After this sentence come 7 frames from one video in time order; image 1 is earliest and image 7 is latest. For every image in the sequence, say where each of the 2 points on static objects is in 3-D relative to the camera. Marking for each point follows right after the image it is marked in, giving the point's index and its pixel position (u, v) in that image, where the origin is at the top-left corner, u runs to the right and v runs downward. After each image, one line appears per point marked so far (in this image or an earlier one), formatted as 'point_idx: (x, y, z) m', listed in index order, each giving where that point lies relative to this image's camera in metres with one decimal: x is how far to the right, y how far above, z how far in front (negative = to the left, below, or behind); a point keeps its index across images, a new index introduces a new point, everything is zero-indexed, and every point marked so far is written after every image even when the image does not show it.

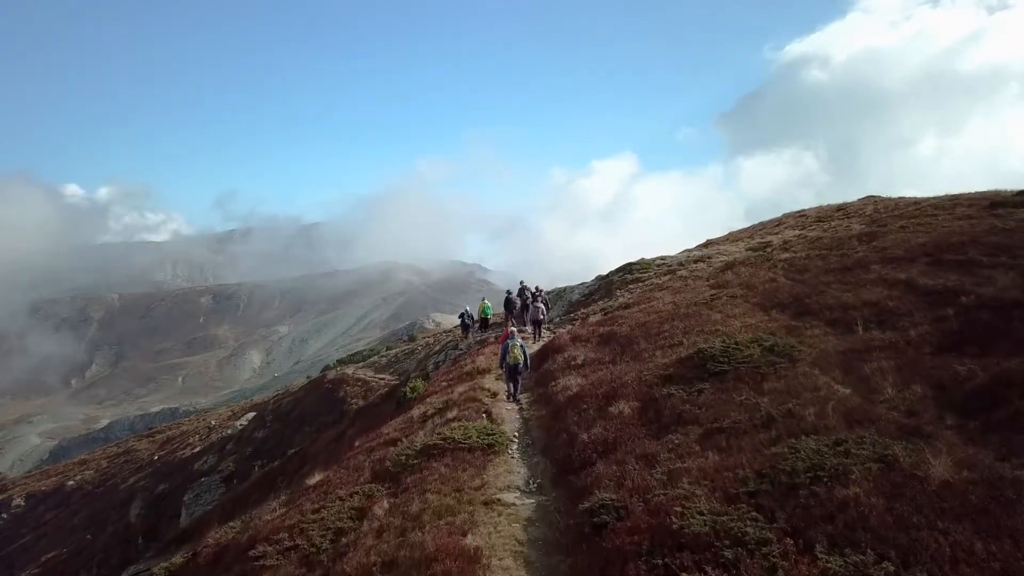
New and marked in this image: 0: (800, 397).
0: (+7.0, -2.7, +14.7) m
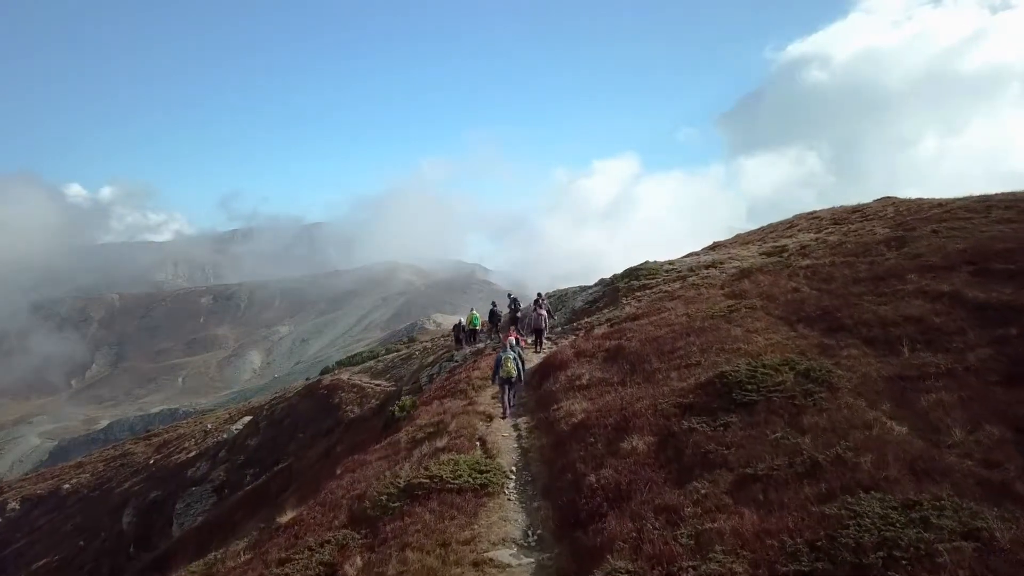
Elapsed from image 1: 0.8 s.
0: (+6.9, -3.1, +12.4) m
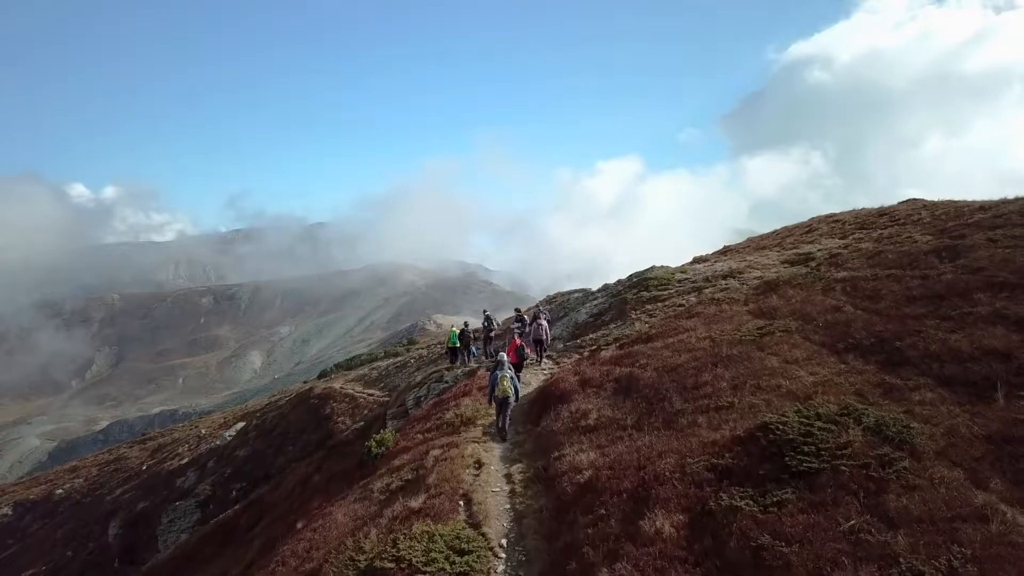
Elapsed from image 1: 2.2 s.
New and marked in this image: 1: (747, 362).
0: (+6.7, -3.7, +9.0) m
1: (+7.0, -2.2, +17.9) m
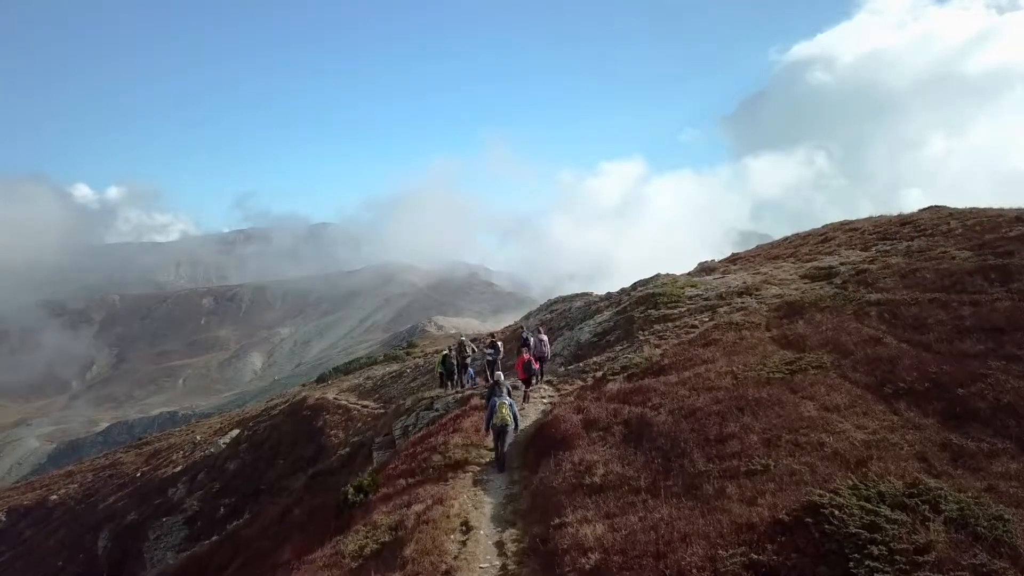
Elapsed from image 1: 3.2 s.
0: (+6.5, -4.6, +6.4) m
1: (+6.8, -3.1, +15.4) m
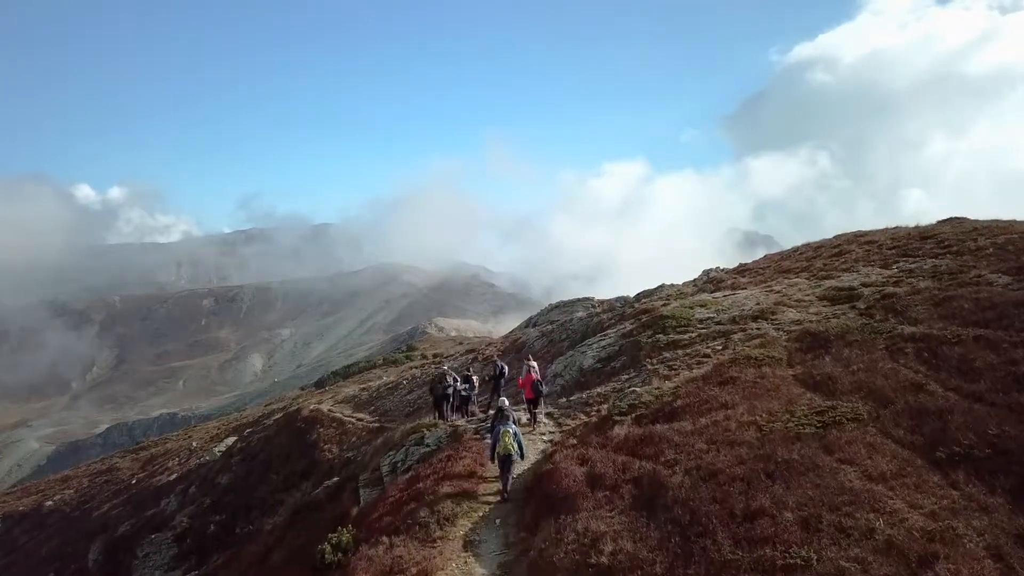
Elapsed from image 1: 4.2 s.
0: (+6.3, -5.7, +4.4) m
1: (+6.7, -4.2, +13.3) m
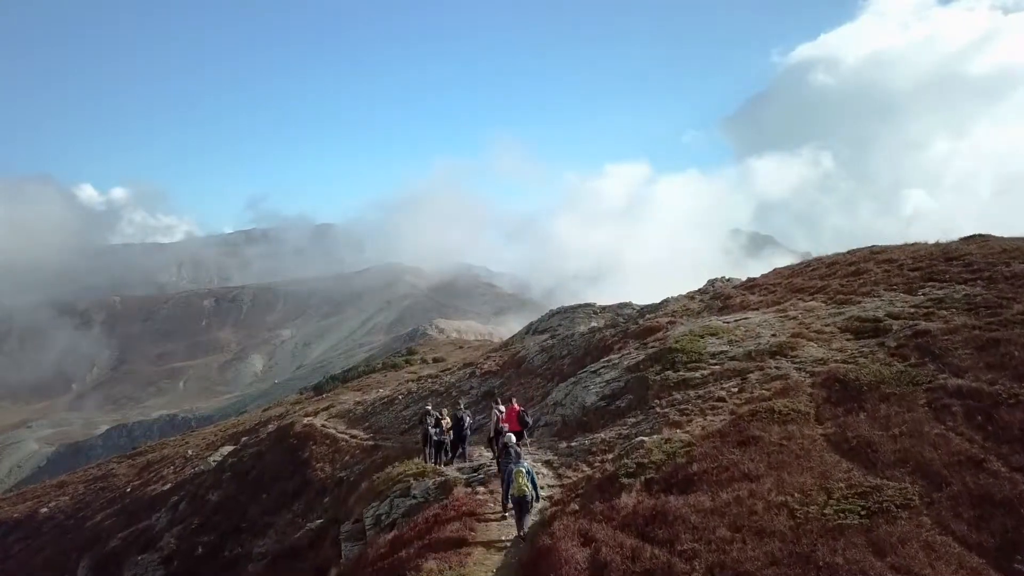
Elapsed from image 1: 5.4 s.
0: (+6.1, -7.1, +2.1) m
1: (+6.5, -5.6, +11.0) m
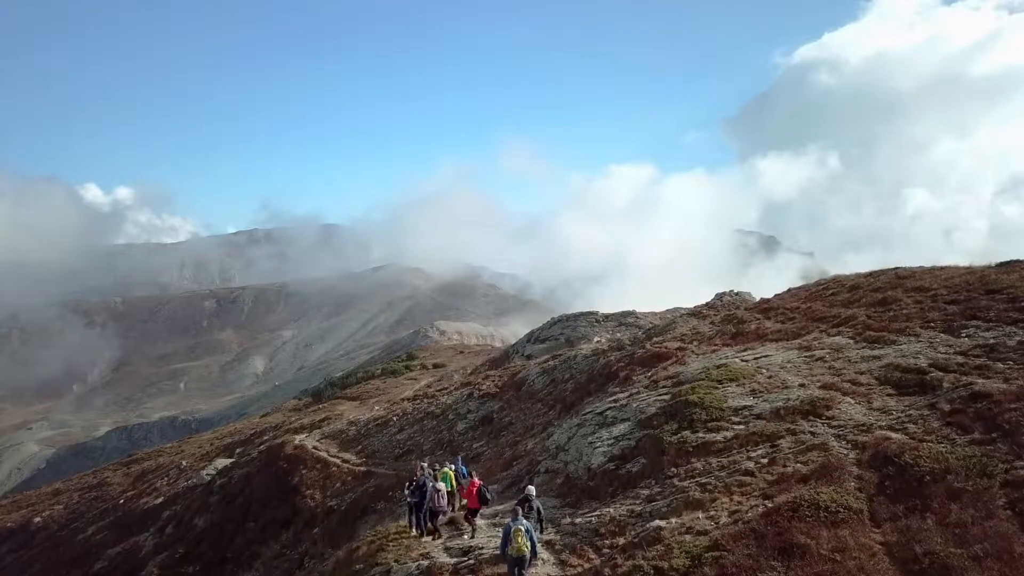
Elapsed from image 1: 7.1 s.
0: (+5.9, -8.9, -1.0) m
1: (+6.3, -7.4, +7.9) m
